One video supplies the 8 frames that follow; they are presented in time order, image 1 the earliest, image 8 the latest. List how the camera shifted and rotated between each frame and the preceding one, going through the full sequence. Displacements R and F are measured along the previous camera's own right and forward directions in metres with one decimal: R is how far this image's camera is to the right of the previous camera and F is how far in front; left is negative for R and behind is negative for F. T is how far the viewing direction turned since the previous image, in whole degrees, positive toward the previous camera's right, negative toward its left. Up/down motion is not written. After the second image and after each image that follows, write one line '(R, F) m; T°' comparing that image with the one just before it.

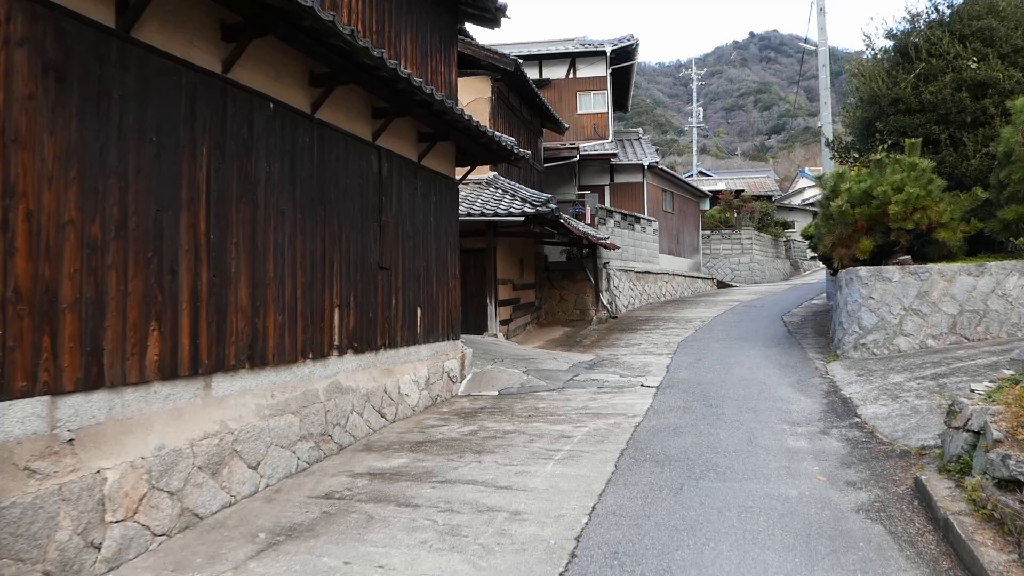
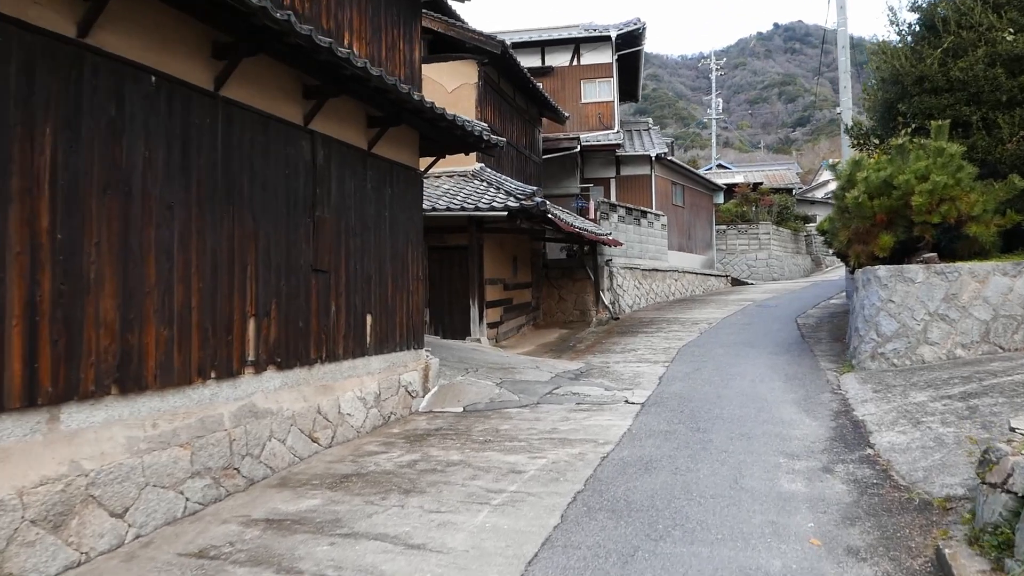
(+0.6, +1.0) m; -2°
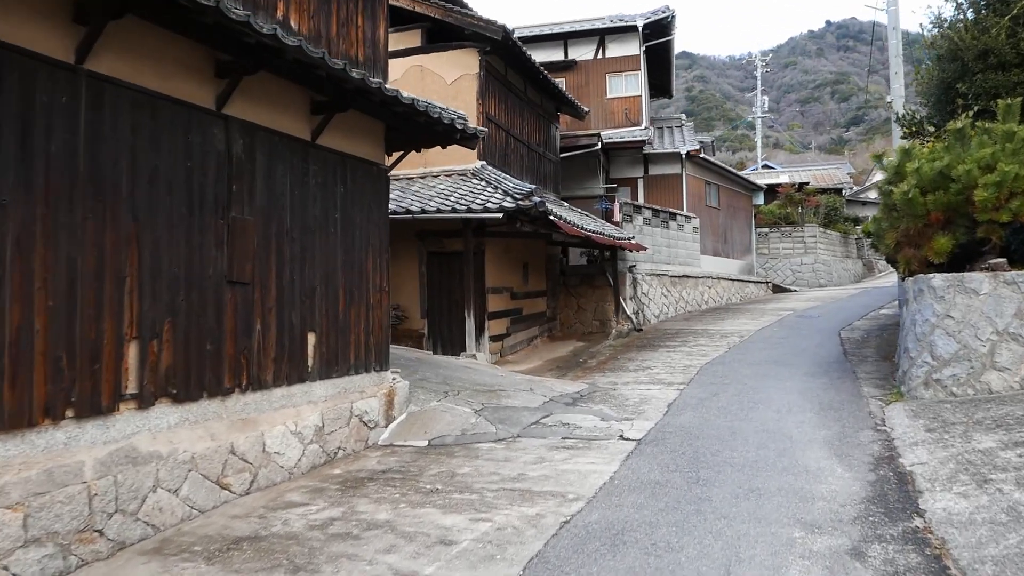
(+0.7, +1.2) m; -4°
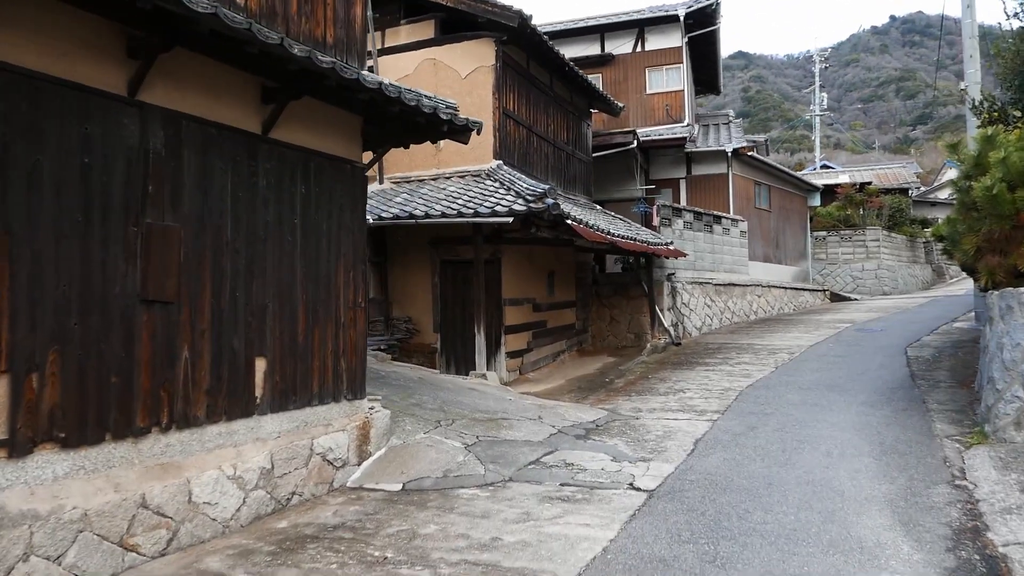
(+0.5, +1.1) m; -4°
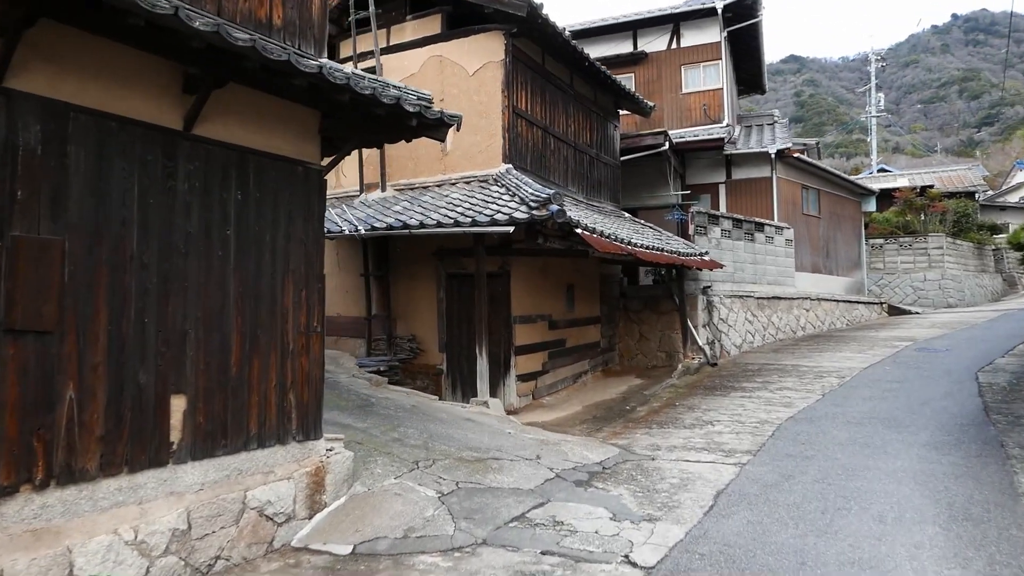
(+0.5, +1.0) m; -4°
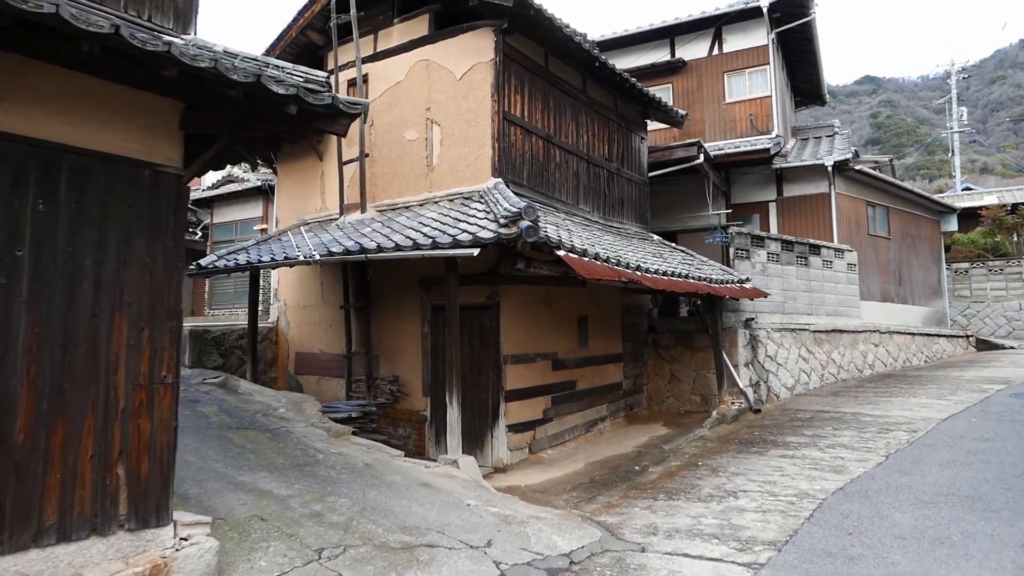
(+0.9, +1.5) m; -6°
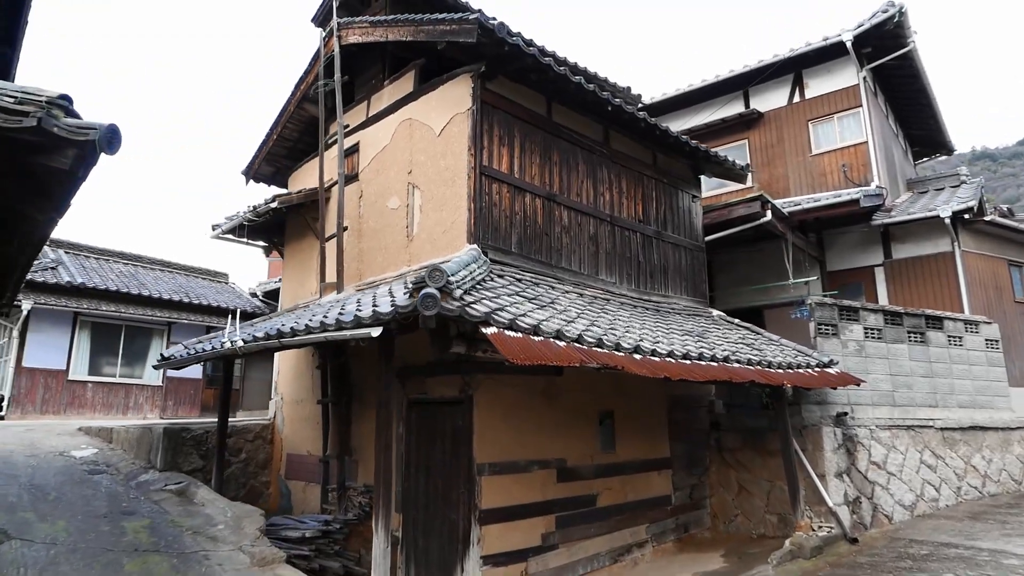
(+1.5, +1.7) m; -11°
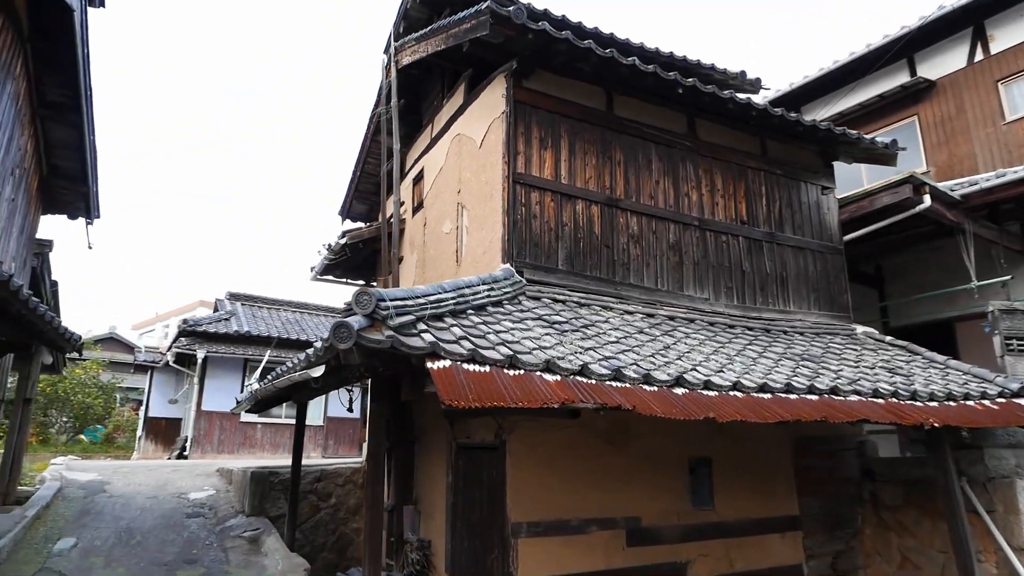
(+1.3, +1.2) m; -16°
